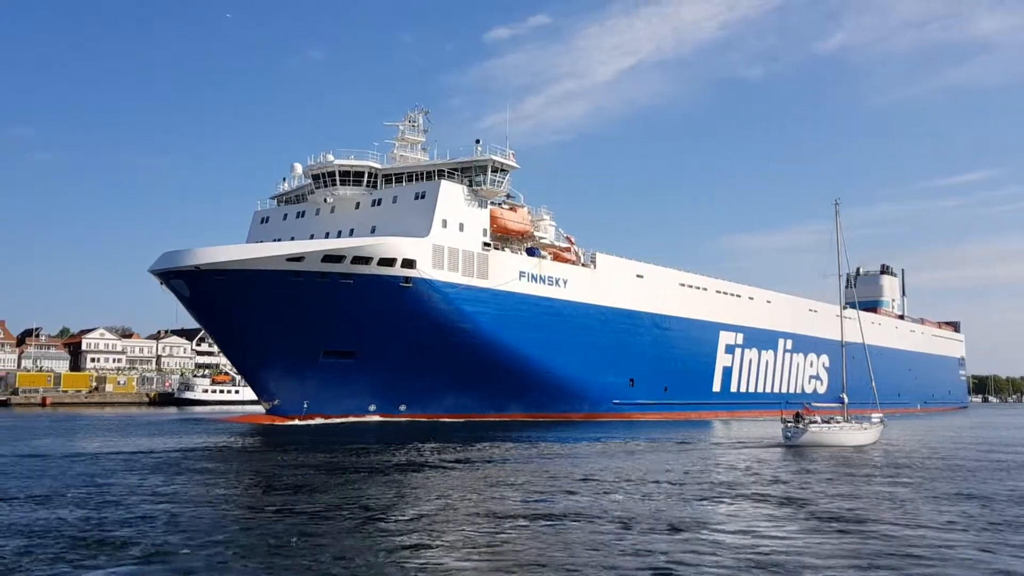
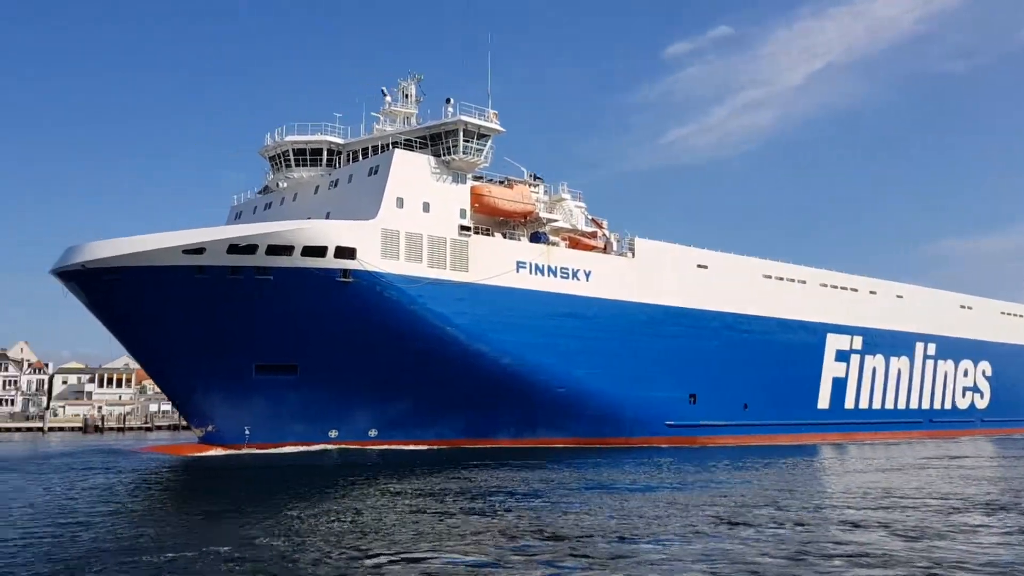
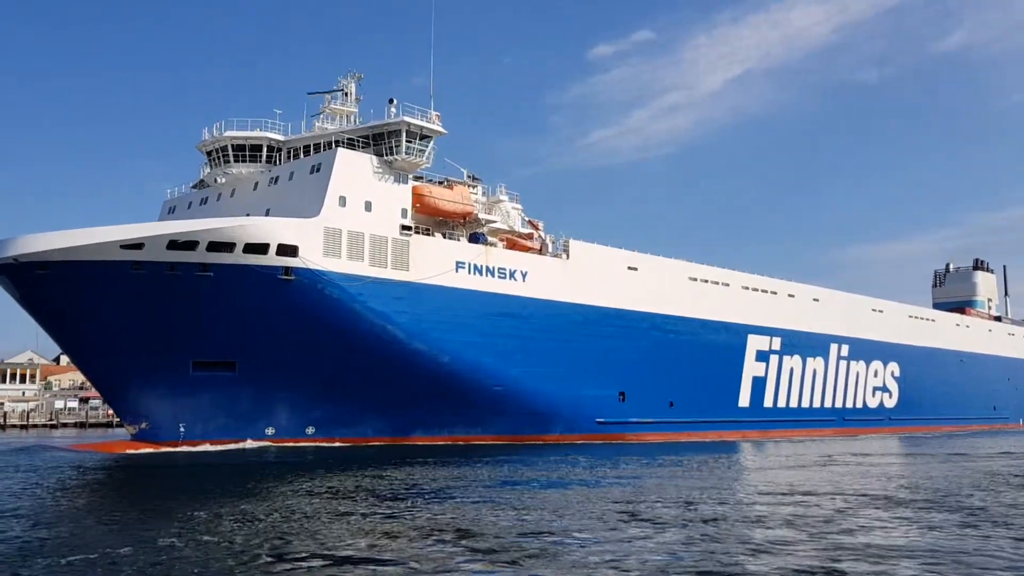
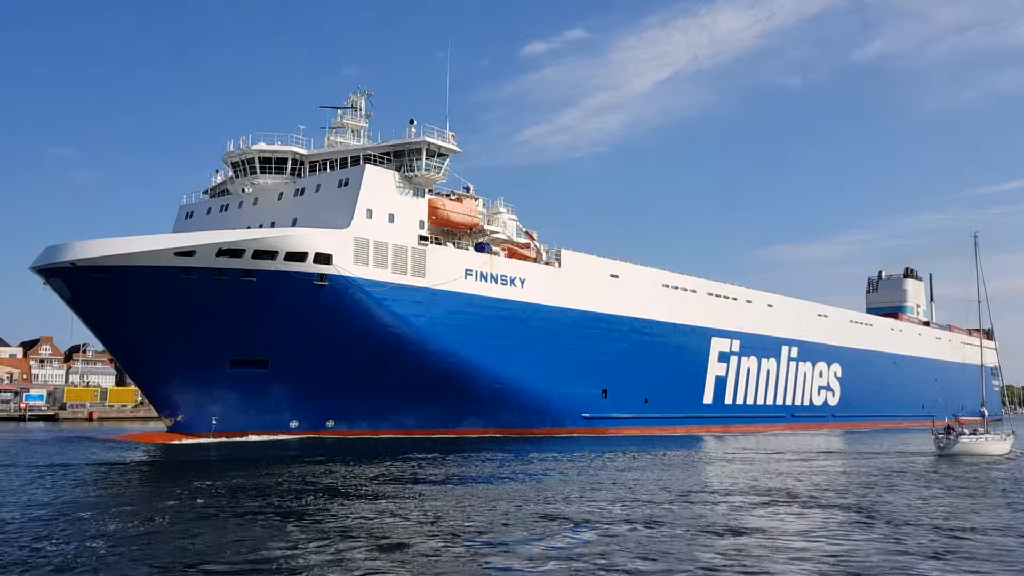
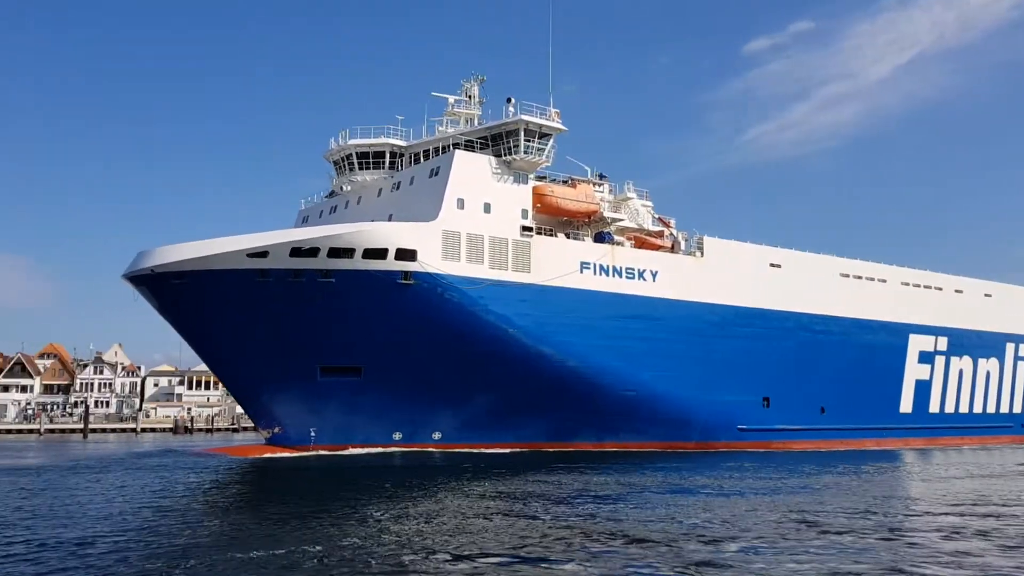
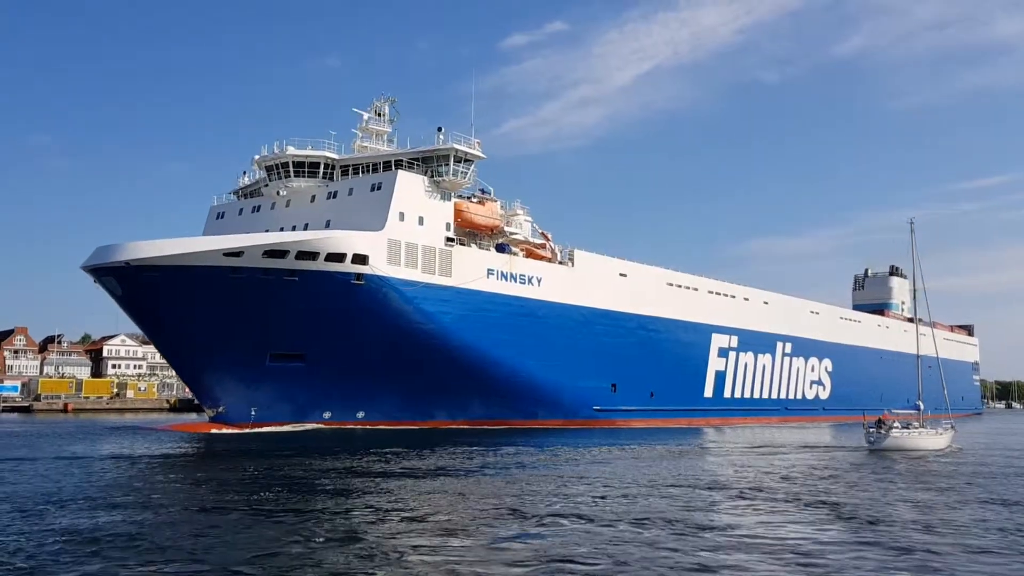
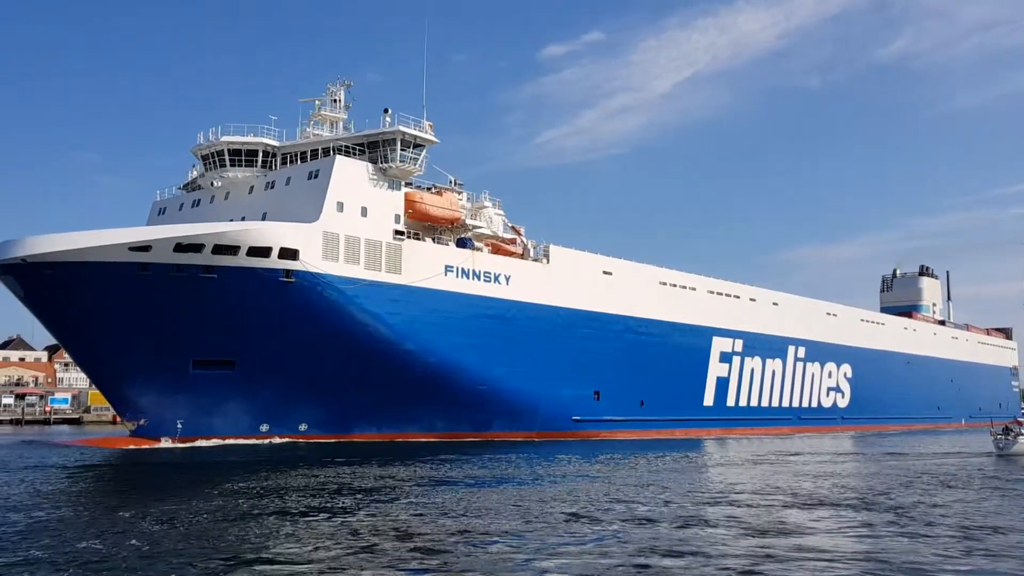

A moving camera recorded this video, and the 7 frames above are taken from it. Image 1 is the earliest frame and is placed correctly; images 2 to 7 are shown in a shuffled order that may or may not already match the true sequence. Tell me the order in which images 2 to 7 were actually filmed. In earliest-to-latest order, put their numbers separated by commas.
6, 4, 7, 3, 2, 5
